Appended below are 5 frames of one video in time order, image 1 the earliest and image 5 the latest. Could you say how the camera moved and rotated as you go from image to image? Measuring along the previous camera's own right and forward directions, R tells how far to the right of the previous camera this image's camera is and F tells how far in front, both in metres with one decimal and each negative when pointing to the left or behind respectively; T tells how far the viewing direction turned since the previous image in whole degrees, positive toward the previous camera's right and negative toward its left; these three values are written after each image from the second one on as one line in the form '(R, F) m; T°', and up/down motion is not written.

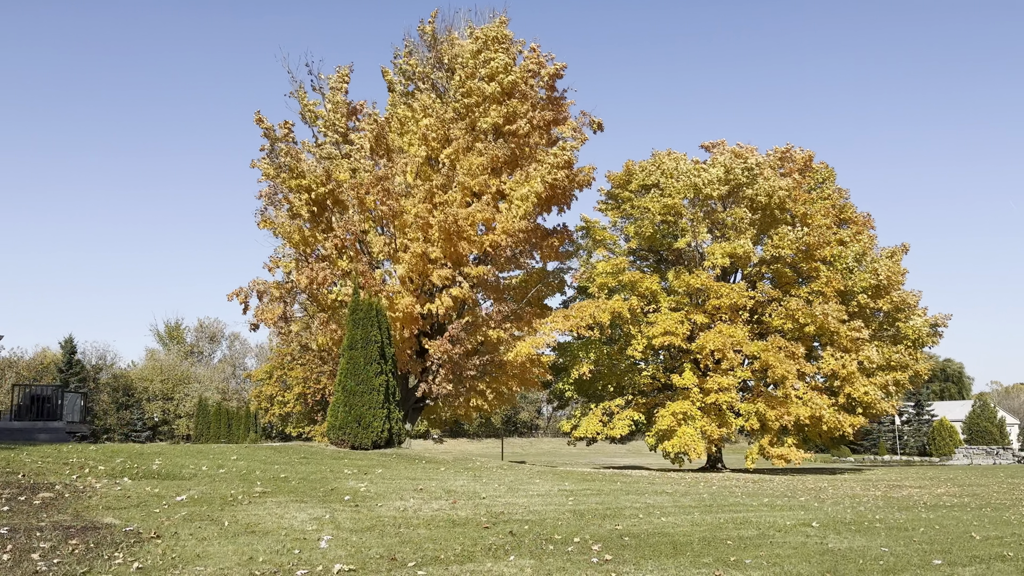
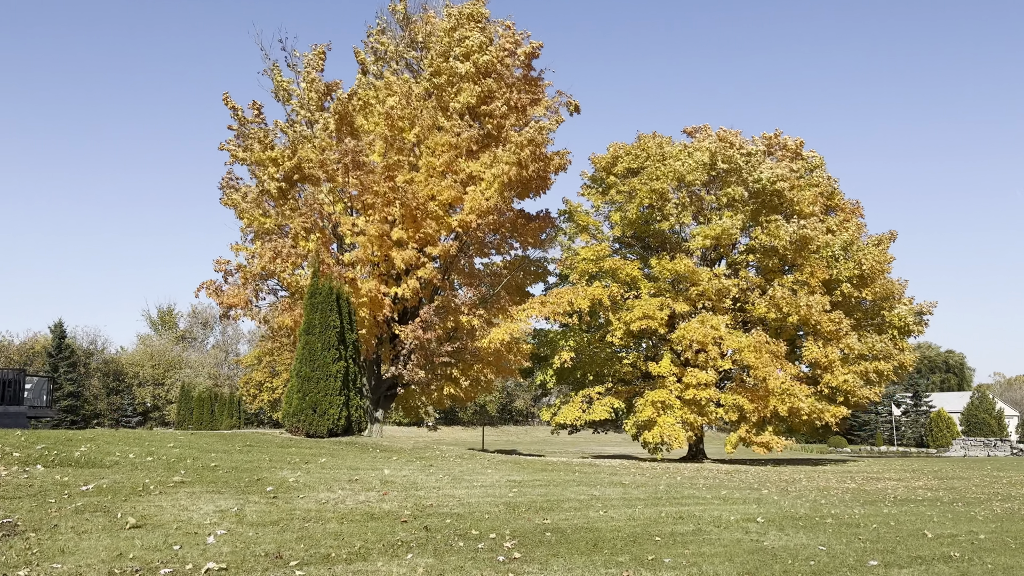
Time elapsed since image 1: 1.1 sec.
(+0.8, +0.4) m; 0°
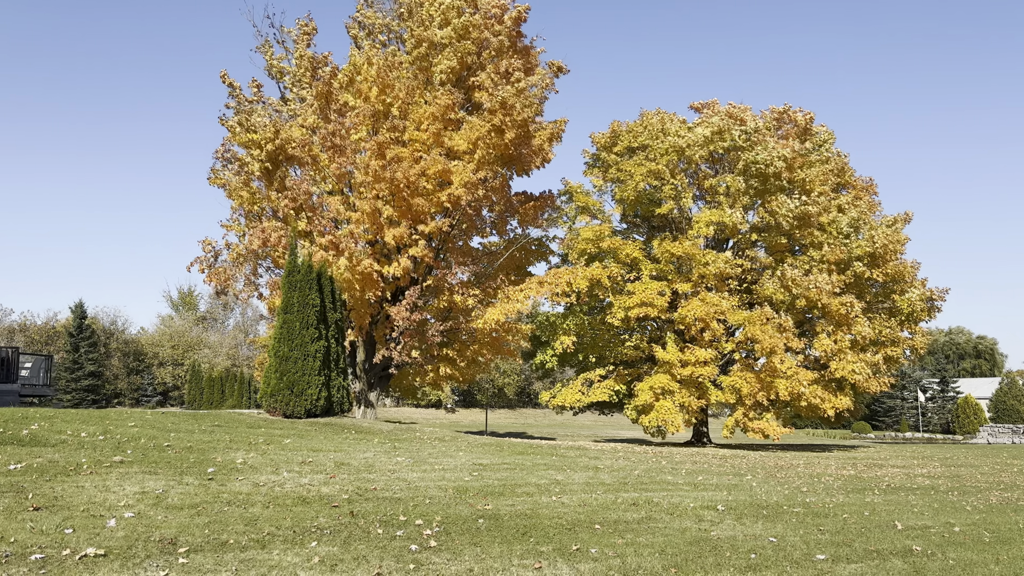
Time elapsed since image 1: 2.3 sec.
(+0.8, +0.4) m; -2°
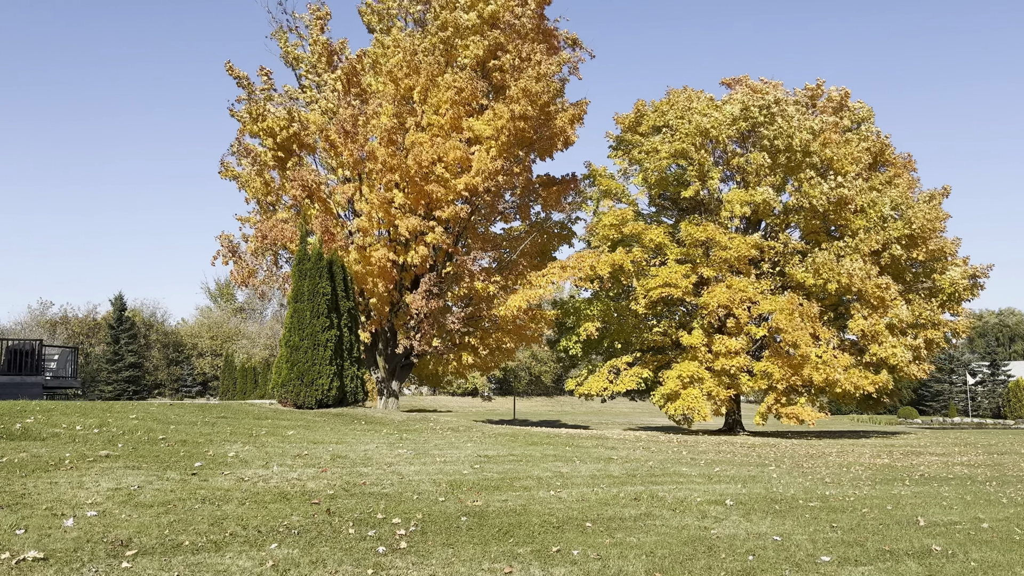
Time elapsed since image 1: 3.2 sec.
(+0.5, +0.4) m; -3°
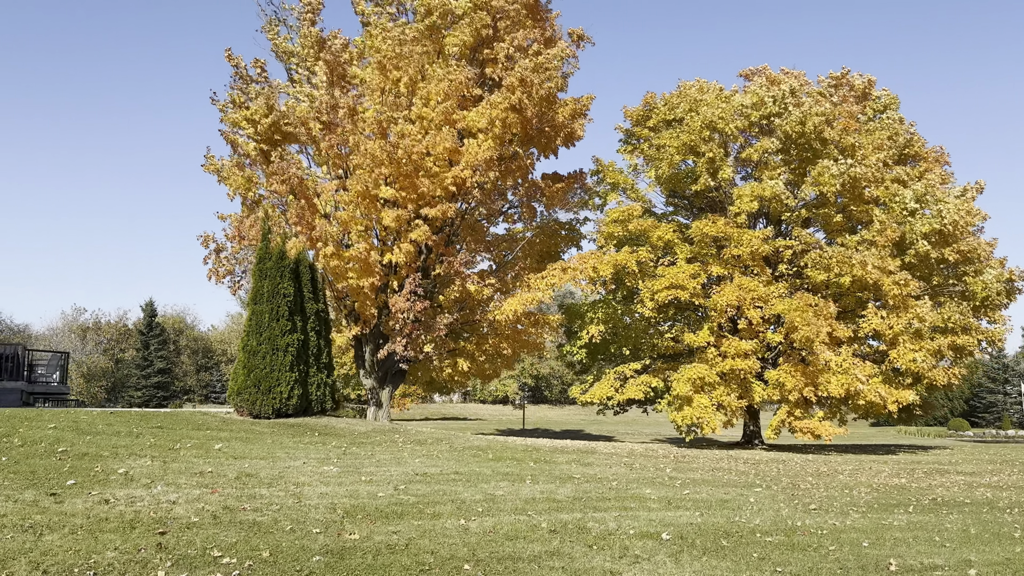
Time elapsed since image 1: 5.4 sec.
(+1.2, +1.0) m; -3°
